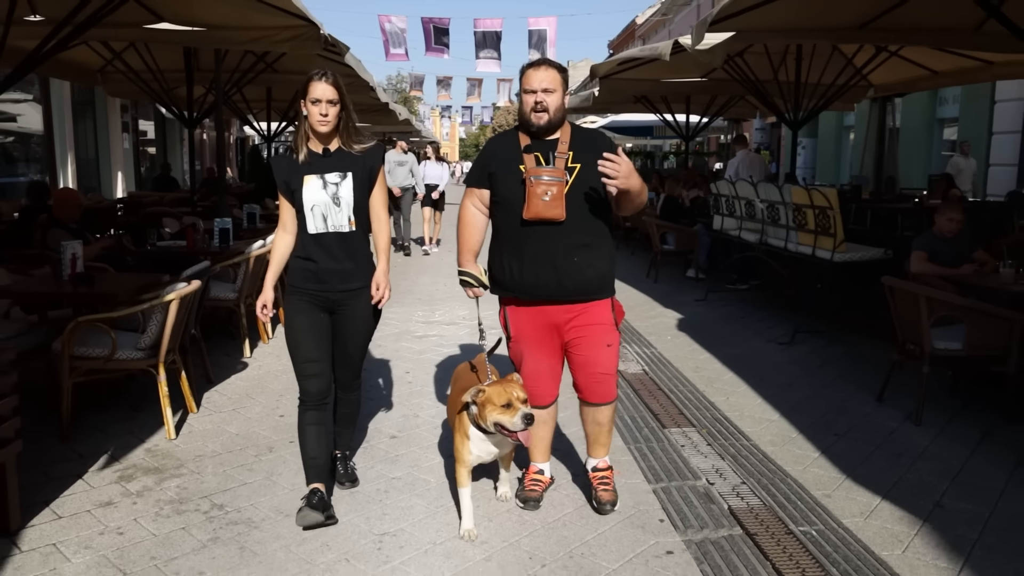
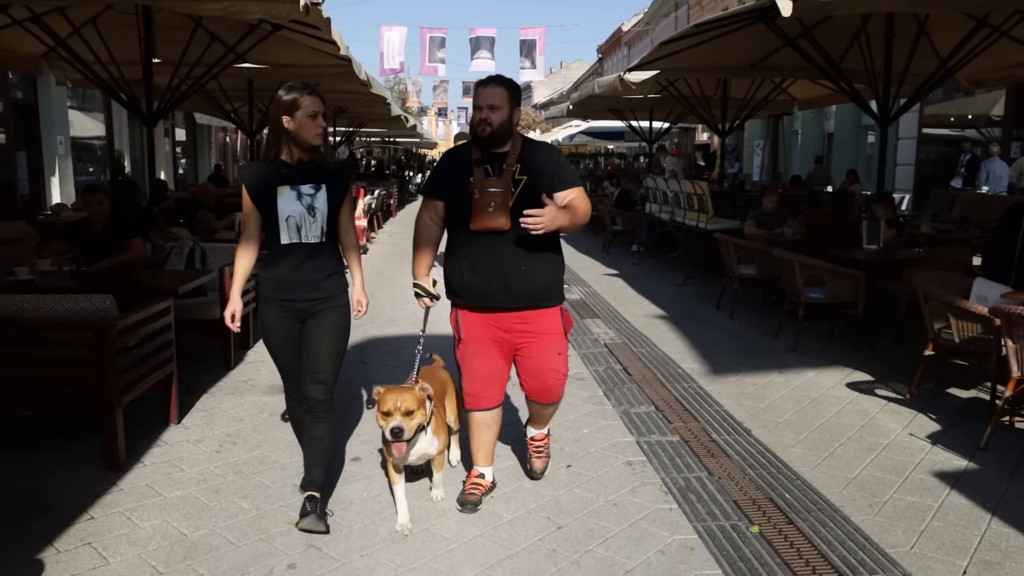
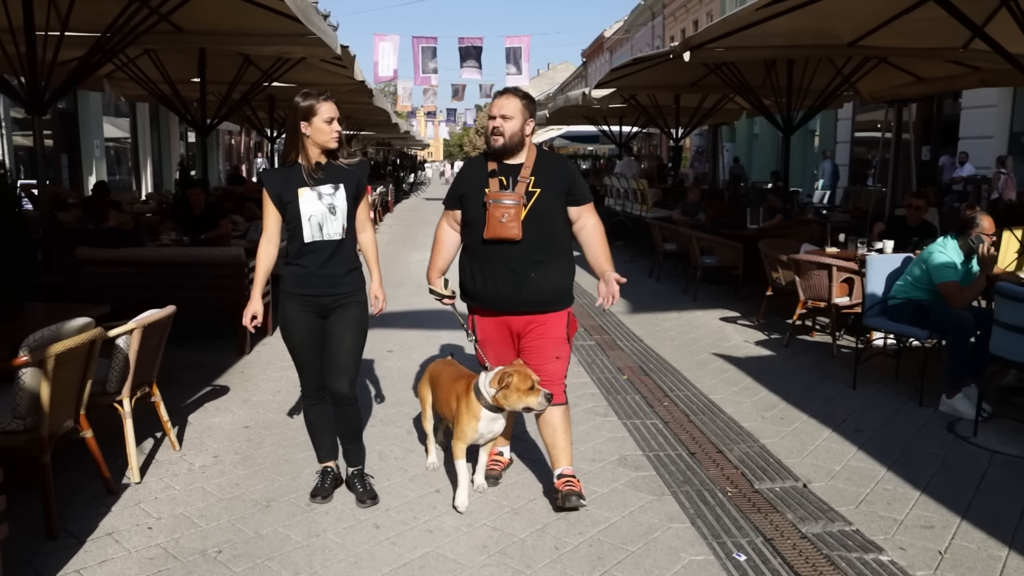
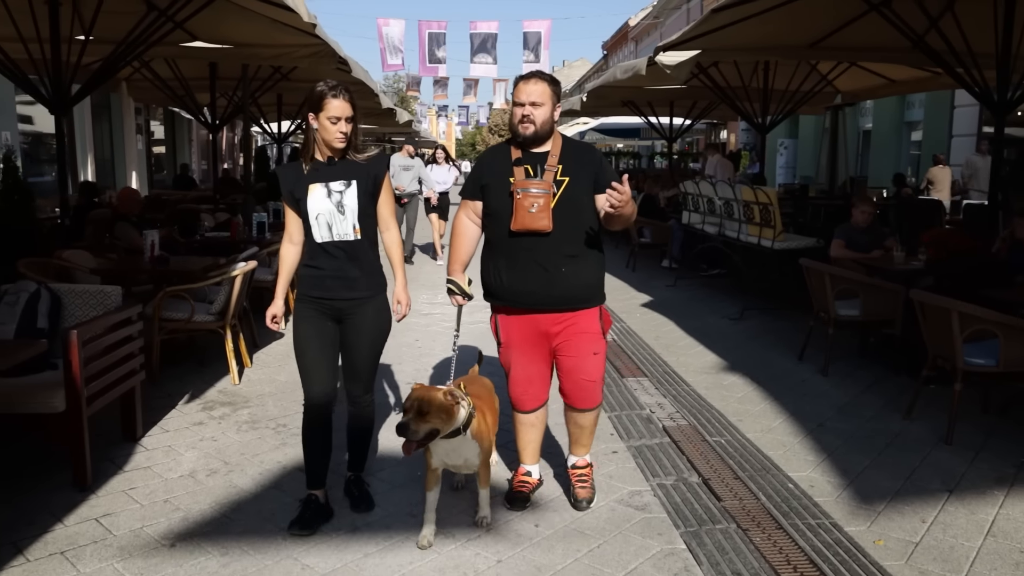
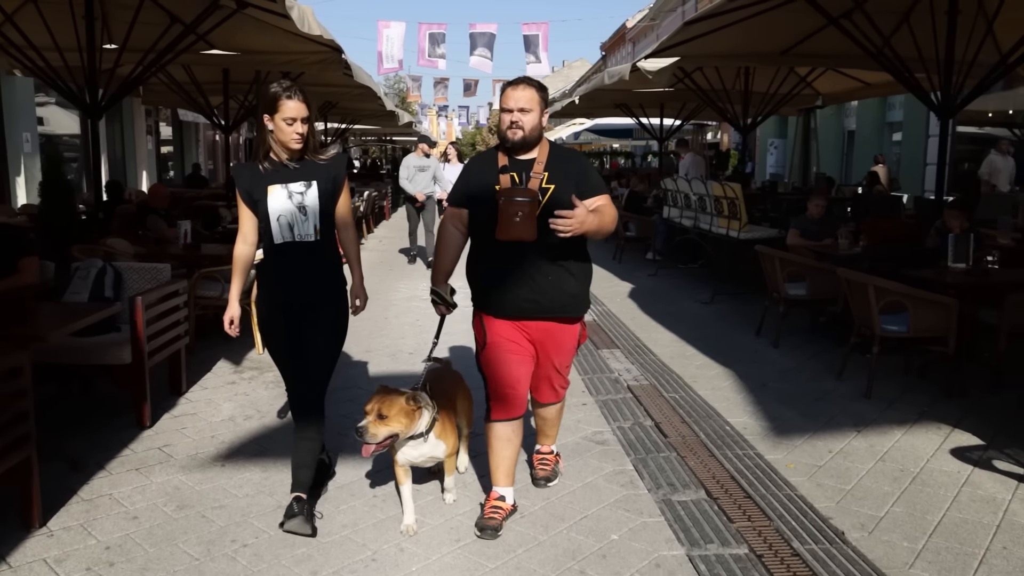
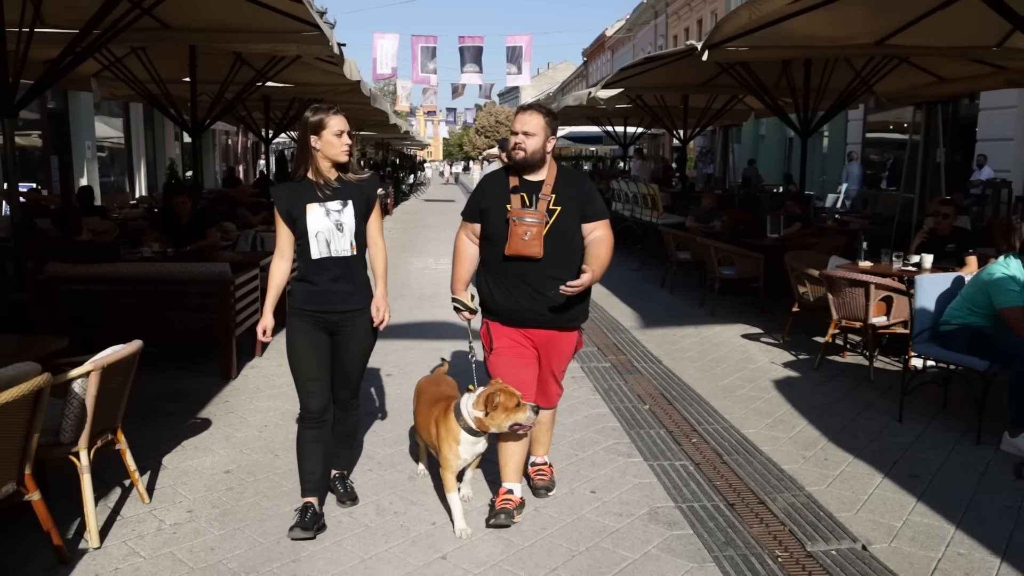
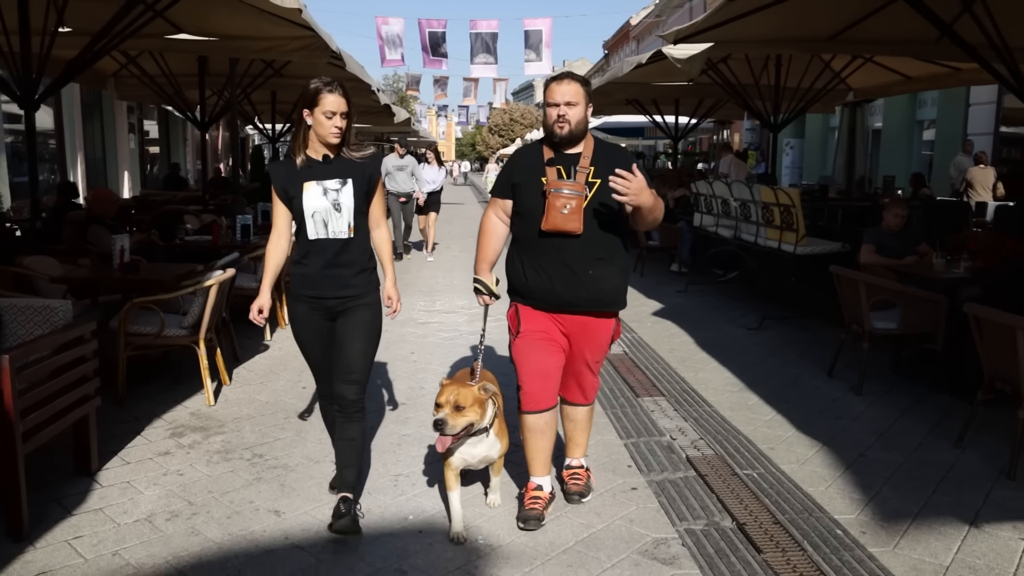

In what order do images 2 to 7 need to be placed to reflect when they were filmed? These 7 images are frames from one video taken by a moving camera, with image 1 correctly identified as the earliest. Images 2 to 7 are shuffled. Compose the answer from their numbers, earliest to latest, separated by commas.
7, 4, 5, 2, 6, 3
